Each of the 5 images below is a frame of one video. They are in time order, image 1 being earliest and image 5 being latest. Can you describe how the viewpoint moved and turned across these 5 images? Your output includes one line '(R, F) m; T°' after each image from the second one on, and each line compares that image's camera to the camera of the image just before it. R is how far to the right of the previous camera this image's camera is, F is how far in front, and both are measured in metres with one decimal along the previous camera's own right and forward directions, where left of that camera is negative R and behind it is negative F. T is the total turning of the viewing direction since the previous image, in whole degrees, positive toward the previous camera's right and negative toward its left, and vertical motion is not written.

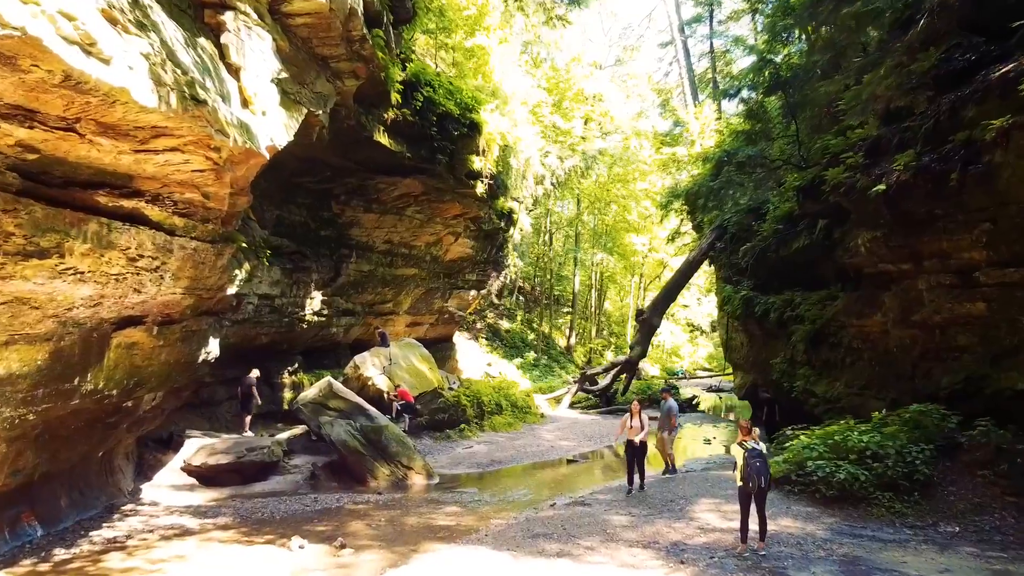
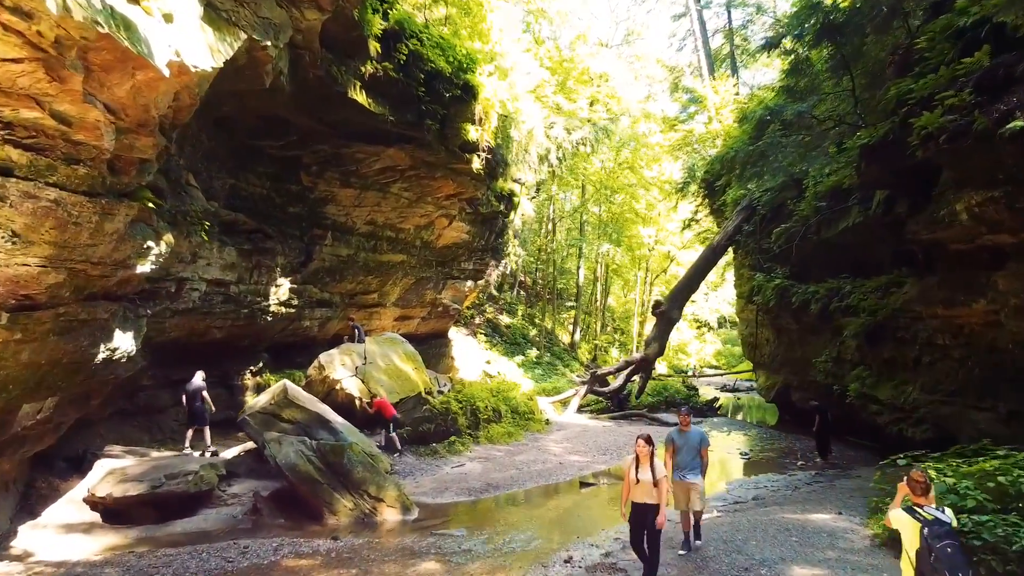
(0.0, +2.2) m; 0°
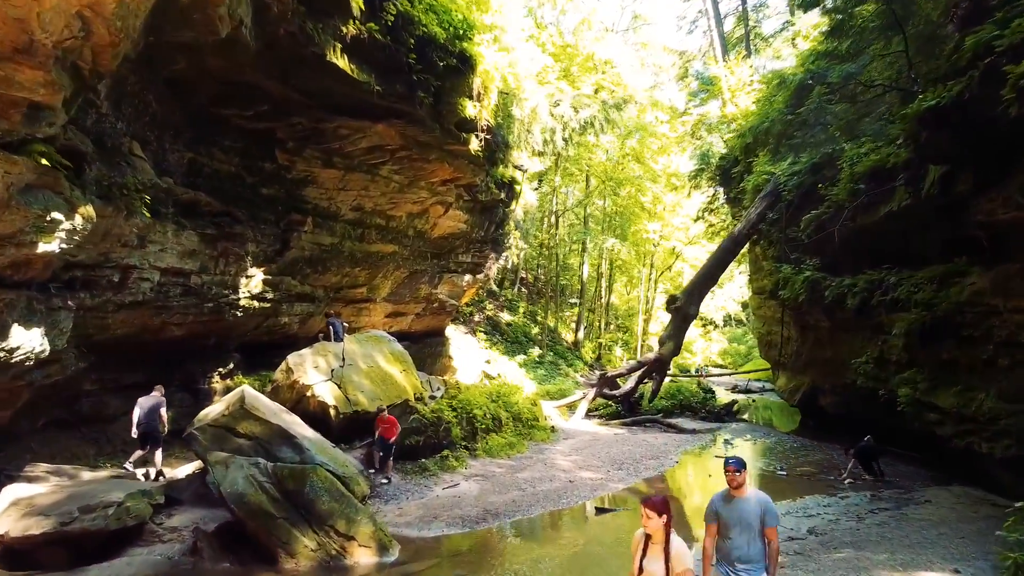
(0.0, +1.4) m; 0°
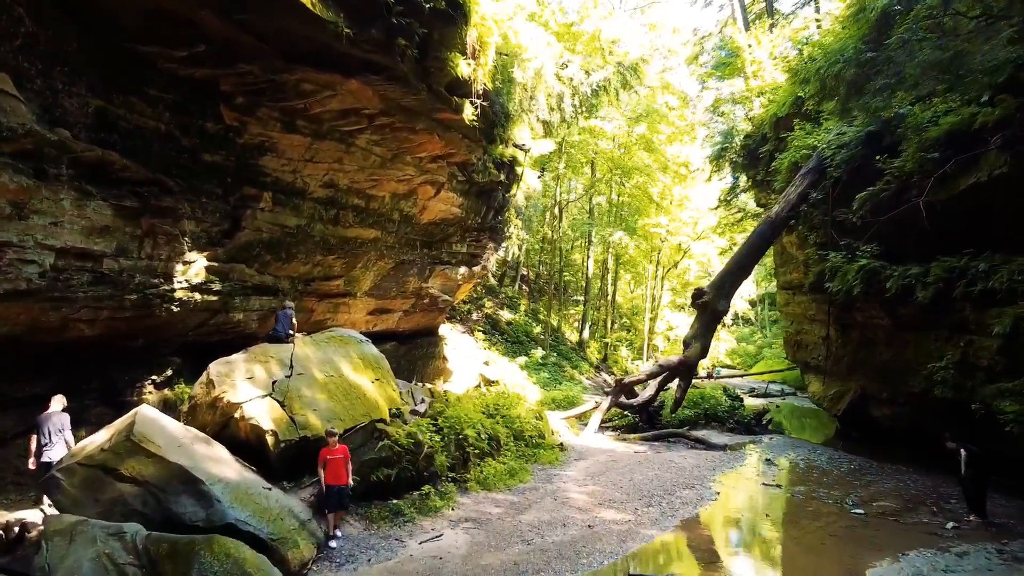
(0.0, +2.1) m; 0°
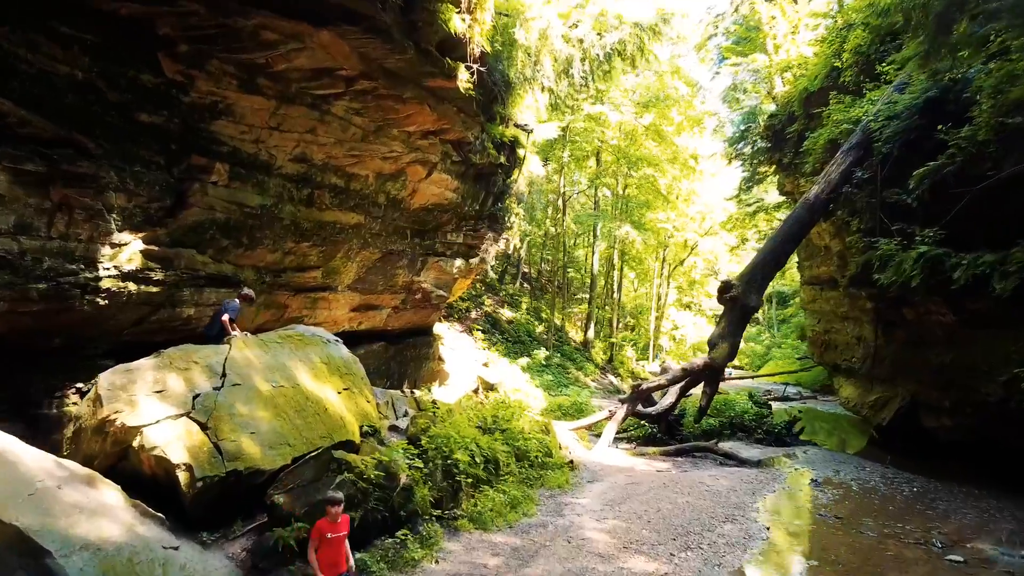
(0.0, +1.6) m; 0°
